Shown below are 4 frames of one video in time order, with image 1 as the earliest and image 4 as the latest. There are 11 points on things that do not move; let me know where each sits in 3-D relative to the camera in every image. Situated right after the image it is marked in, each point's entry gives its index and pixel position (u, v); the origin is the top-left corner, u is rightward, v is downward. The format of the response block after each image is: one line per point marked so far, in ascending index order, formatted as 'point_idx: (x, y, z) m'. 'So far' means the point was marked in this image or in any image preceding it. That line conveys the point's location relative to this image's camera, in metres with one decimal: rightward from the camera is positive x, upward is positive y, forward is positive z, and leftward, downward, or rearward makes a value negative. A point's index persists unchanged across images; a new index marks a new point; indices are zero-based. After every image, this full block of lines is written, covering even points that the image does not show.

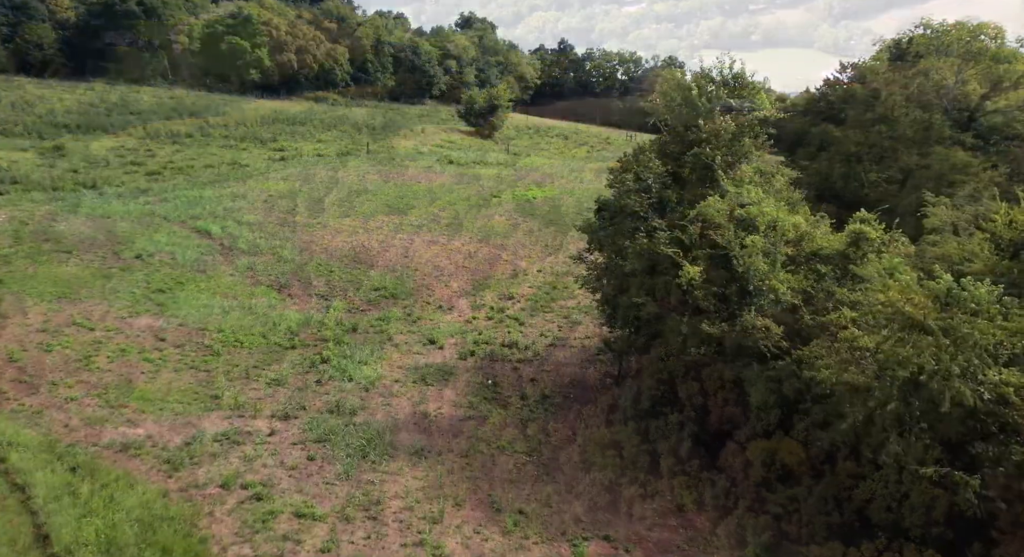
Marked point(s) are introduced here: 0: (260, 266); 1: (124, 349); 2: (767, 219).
0: (-7.2, +0.4, +18.8) m
1: (-7.2, -1.3, +12.2) m
2: (+3.6, +0.8, +9.3) m
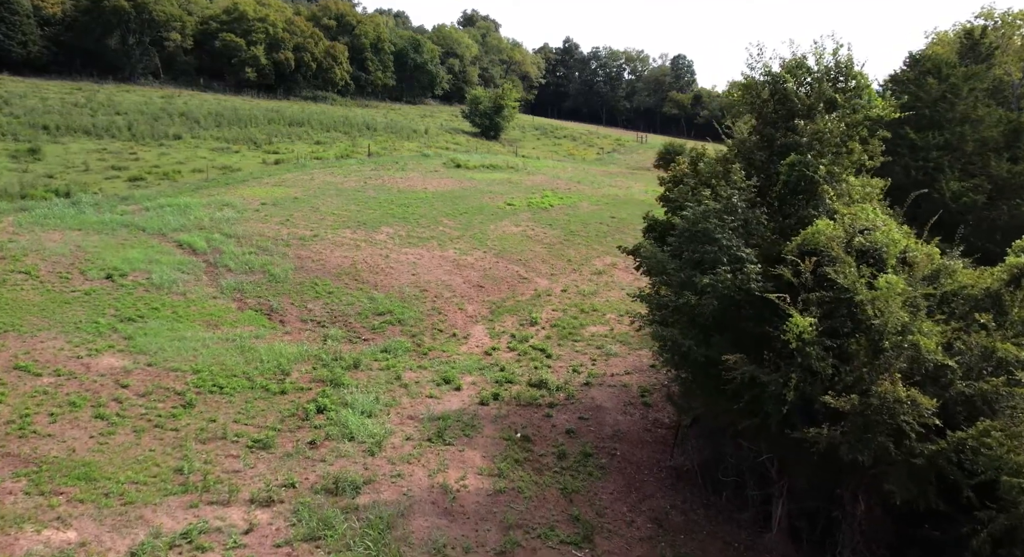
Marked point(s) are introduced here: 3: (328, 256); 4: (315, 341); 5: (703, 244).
0: (-6.6, -0.2, +16.6) m
1: (-6.6, -1.9, +10.0) m
2: (+4.1, +0.3, +7.1) m
3: (-5.2, +0.6, +18.6) m
4: (-4.3, -1.4, +14.4) m
5: (+2.3, +0.4, +8.0) m
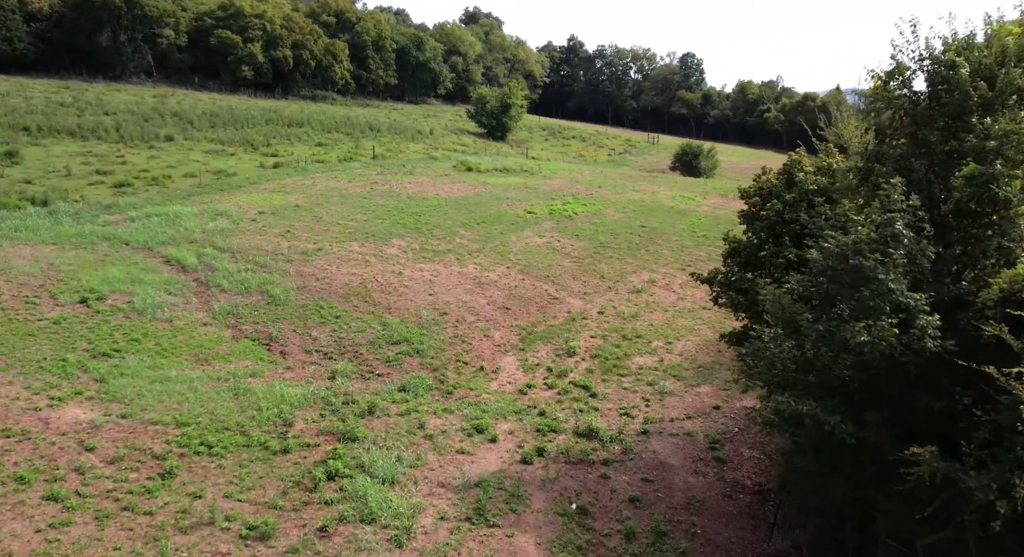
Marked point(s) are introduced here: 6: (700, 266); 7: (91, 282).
0: (-5.9, -0.7, +14.5) m
1: (-5.9, -2.4, +7.9) m
2: (+4.9, -0.2, +5.1) m
3: (-4.5, +0.1, +16.6) m
4: (-3.5, -1.9, +12.3) m
5: (+3.0, -0.1, +5.9) m
6: (+5.4, +0.4, +18.9) m
7: (-9.3, -0.1, +14.6) m
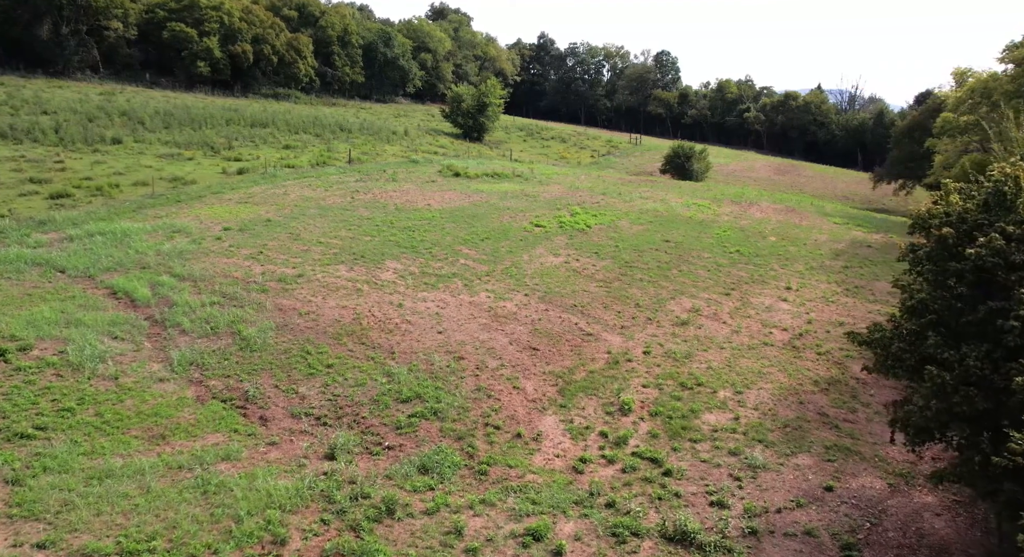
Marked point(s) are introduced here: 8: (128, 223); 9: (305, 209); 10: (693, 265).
0: (-5.2, -1.4, +11.5) m
1: (-4.8, -3.1, +4.9) m
2: (+6.0, -0.8, +2.6) m
3: (-3.9, -0.6, +13.6) m
4: (-2.8, -2.6, +9.4) m
5: (+4.1, -0.7, +3.4) m
6: (+5.7, -0.2, +16.4) m
7: (-8.6, -0.9, +11.4) m
8: (-10.2, +1.4, +17.5) m
9: (-6.2, +2.1, +19.9) m
10: (+4.8, +0.4, +17.7) m
